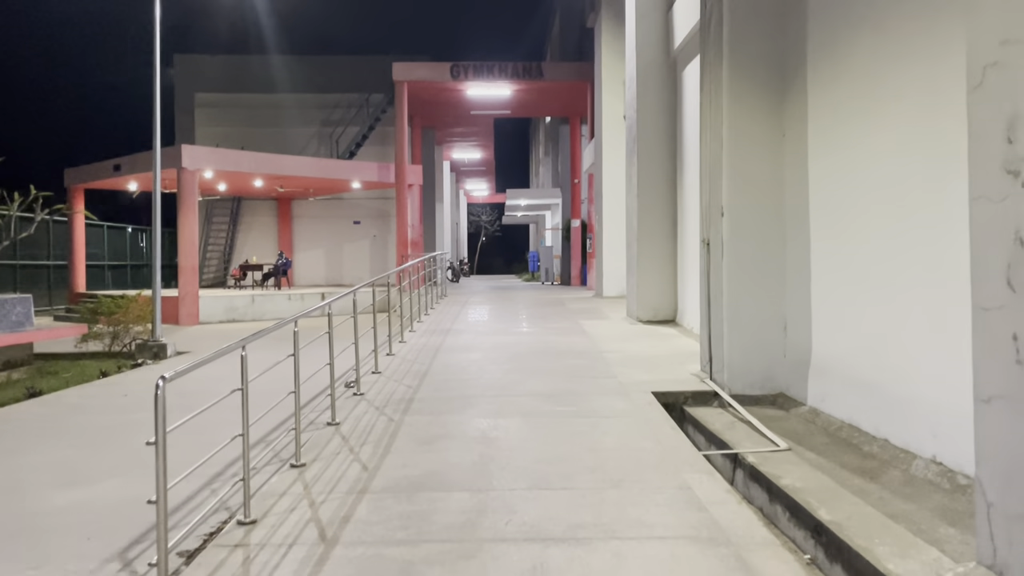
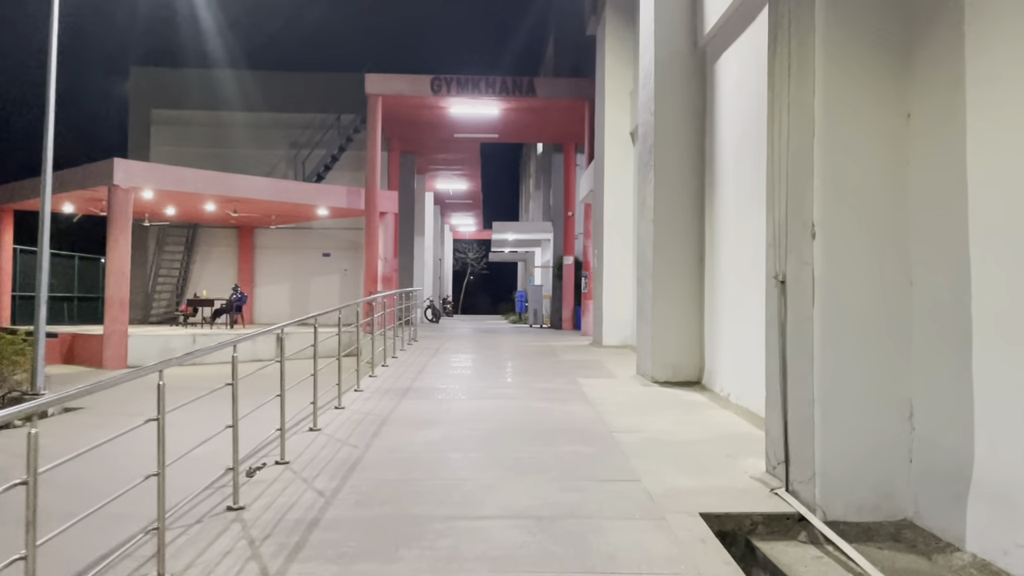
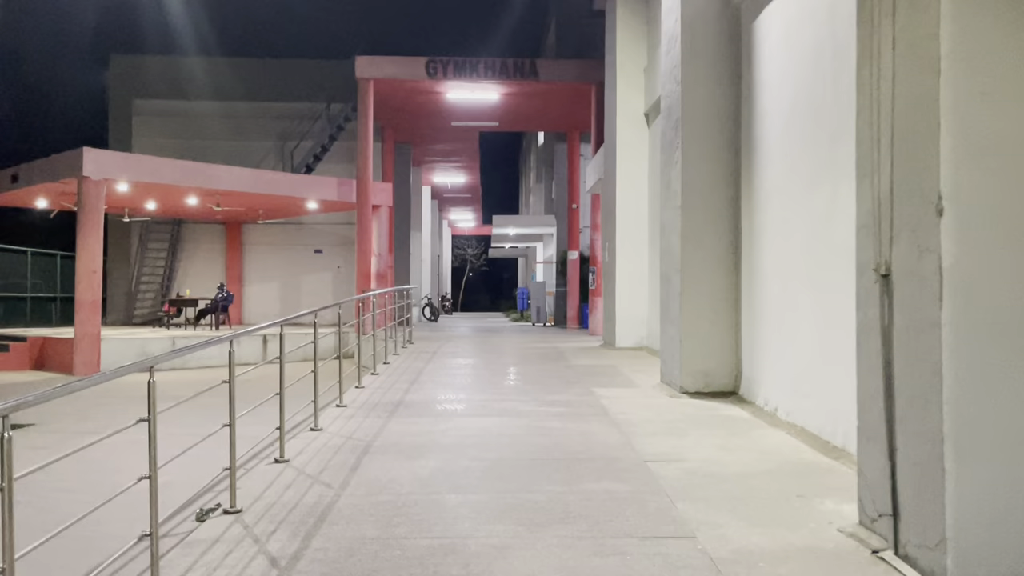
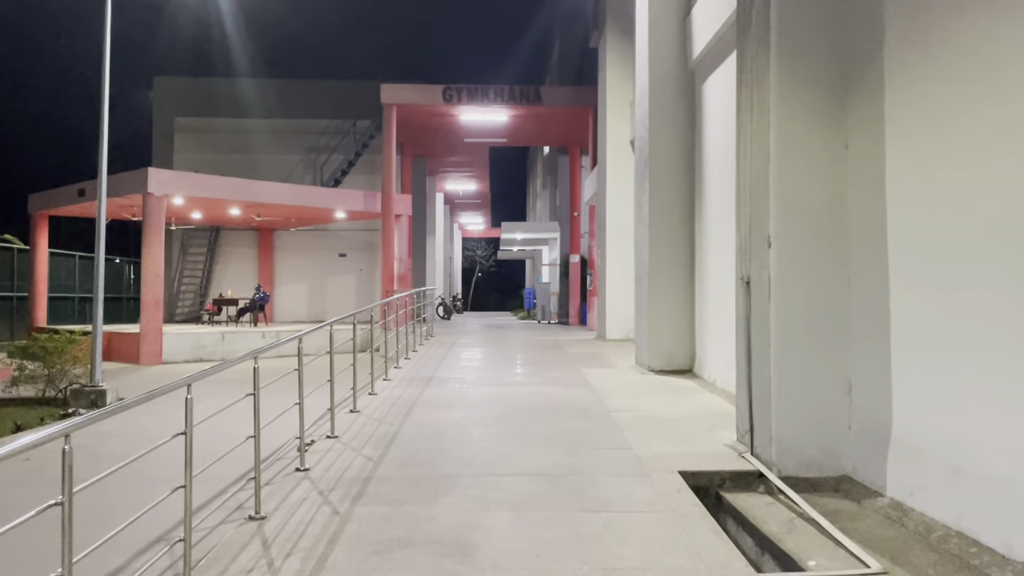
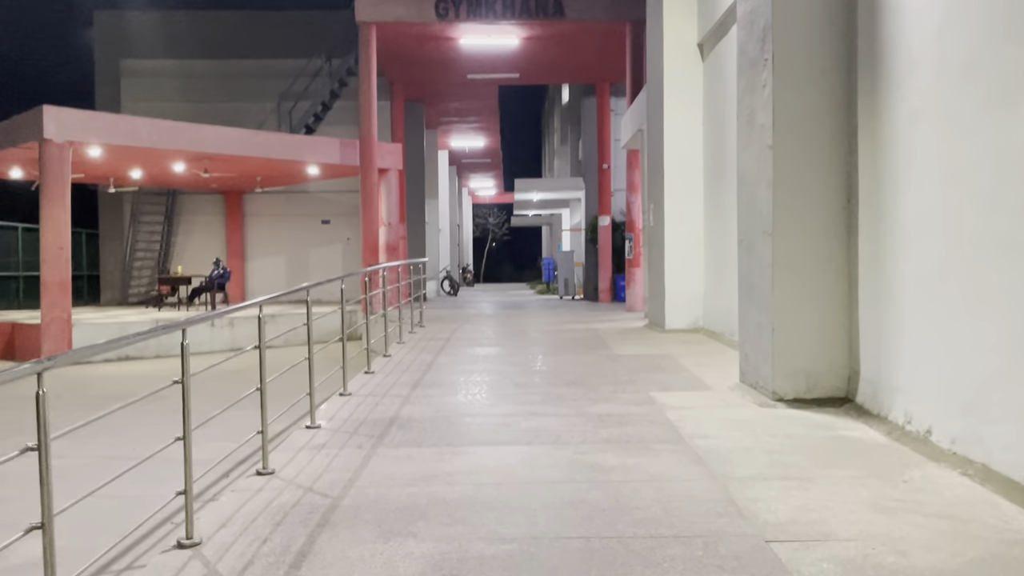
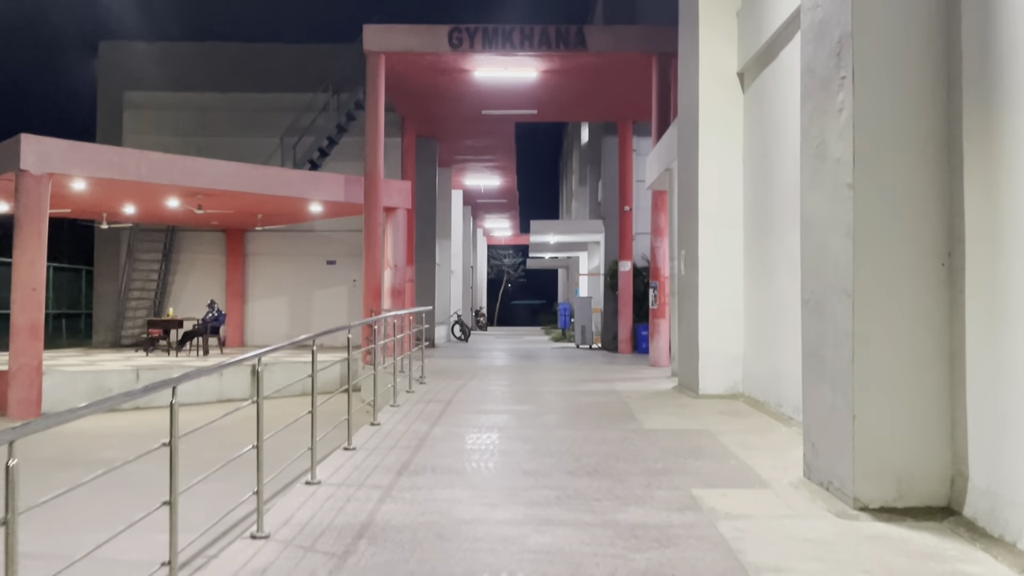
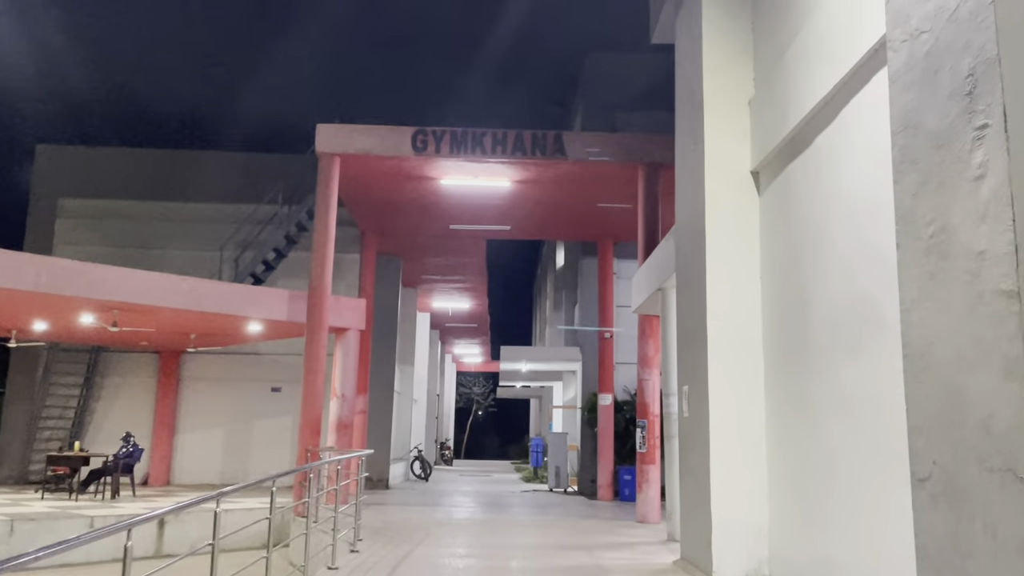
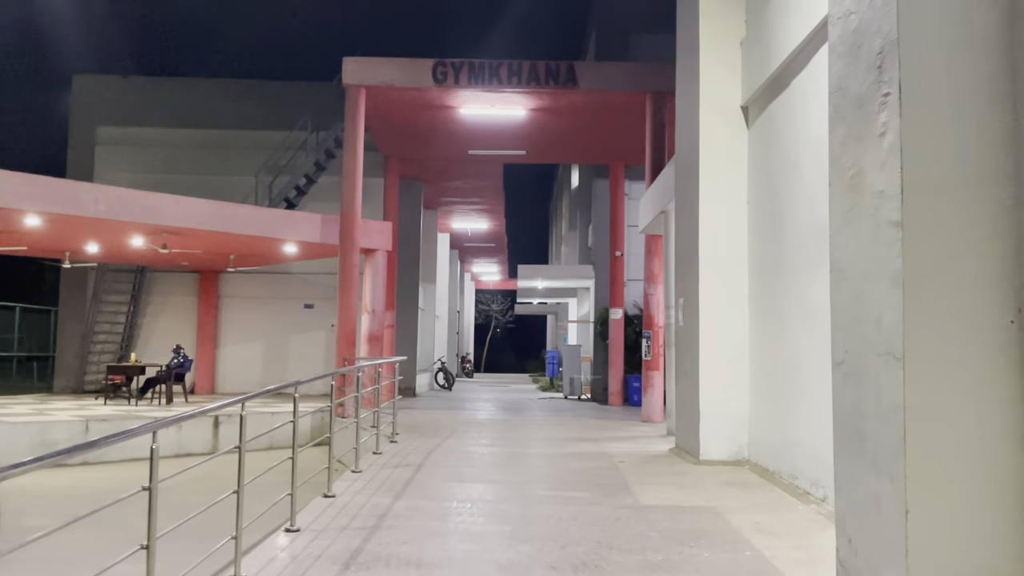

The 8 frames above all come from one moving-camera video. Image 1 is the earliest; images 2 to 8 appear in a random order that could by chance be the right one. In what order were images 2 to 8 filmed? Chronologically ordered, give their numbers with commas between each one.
4, 2, 3, 5, 6, 8, 7
